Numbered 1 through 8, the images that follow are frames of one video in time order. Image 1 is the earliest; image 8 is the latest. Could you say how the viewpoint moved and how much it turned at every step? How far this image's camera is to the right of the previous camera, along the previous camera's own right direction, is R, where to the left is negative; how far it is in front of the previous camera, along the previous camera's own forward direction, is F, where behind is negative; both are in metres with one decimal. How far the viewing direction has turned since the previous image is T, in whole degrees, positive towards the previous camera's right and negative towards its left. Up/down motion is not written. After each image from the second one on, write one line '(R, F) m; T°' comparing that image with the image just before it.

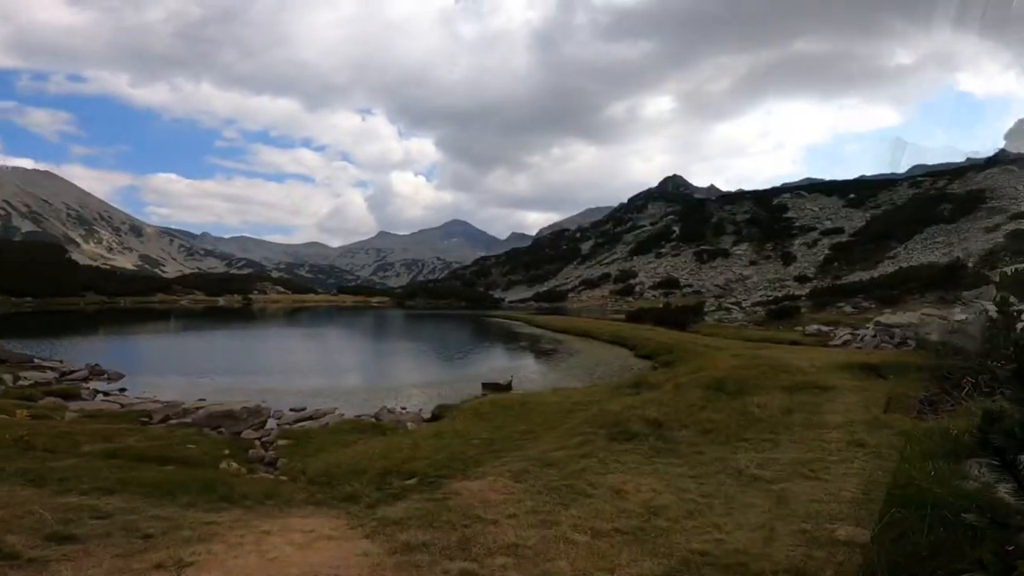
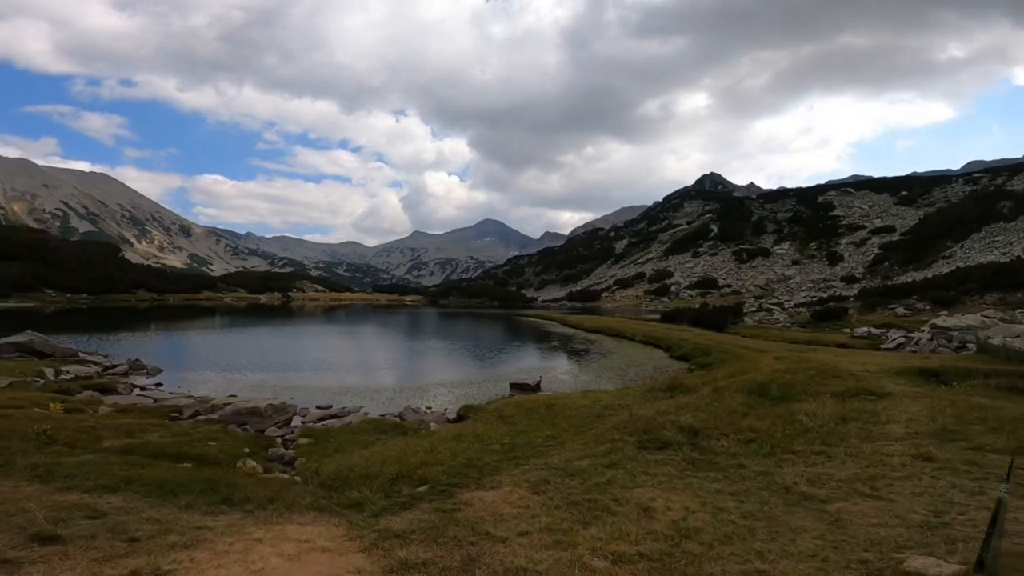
(+0.4, +1.2) m; -4°
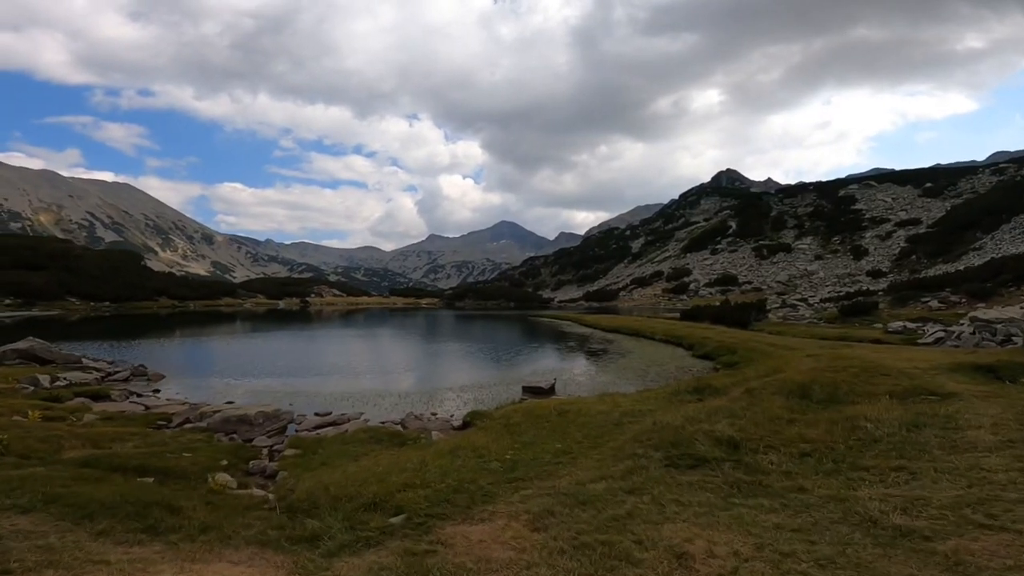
(+0.5, +2.6) m; -2°
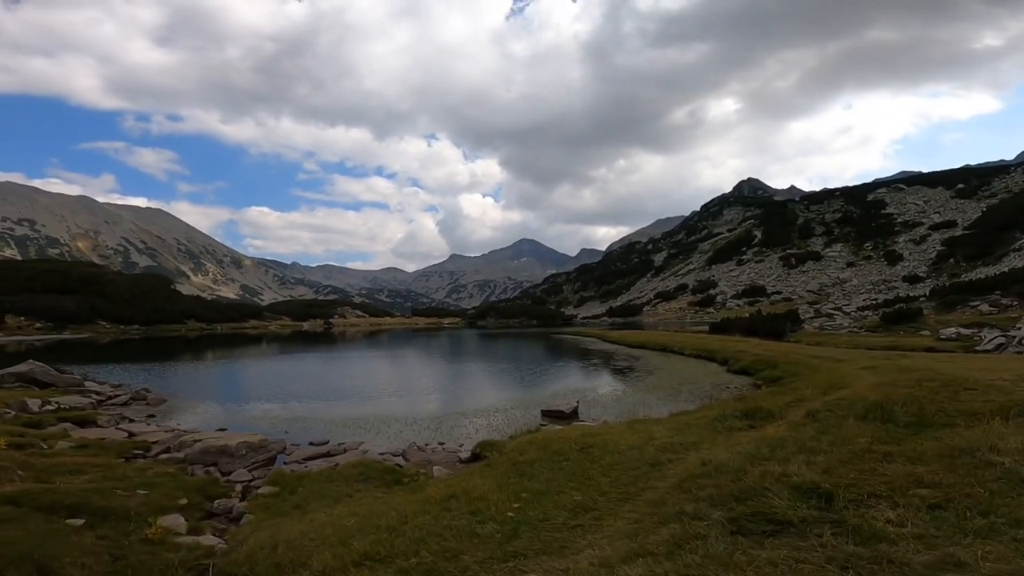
(+0.5, +3.4) m; -2°
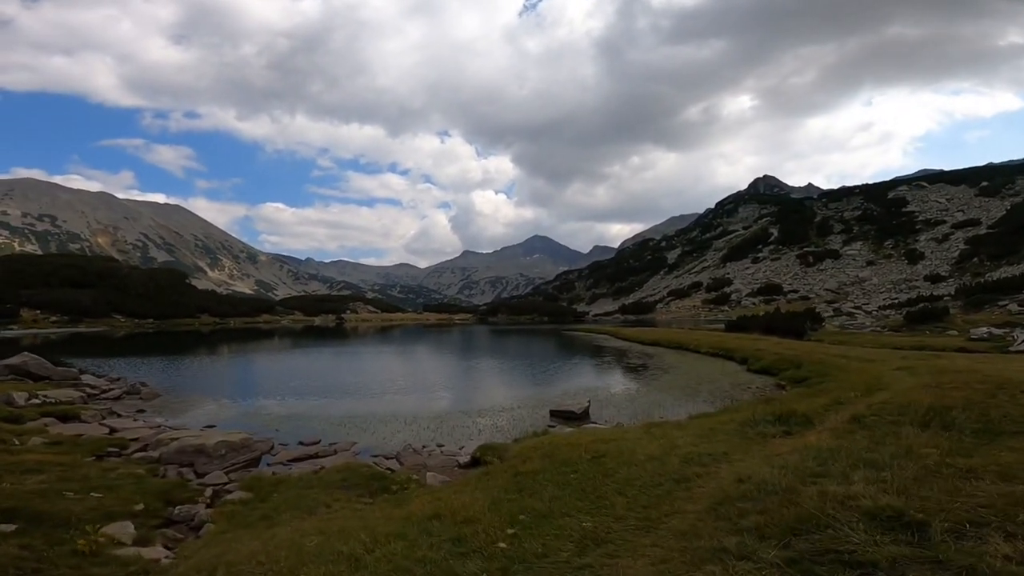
(+0.3, +2.2) m; -1°
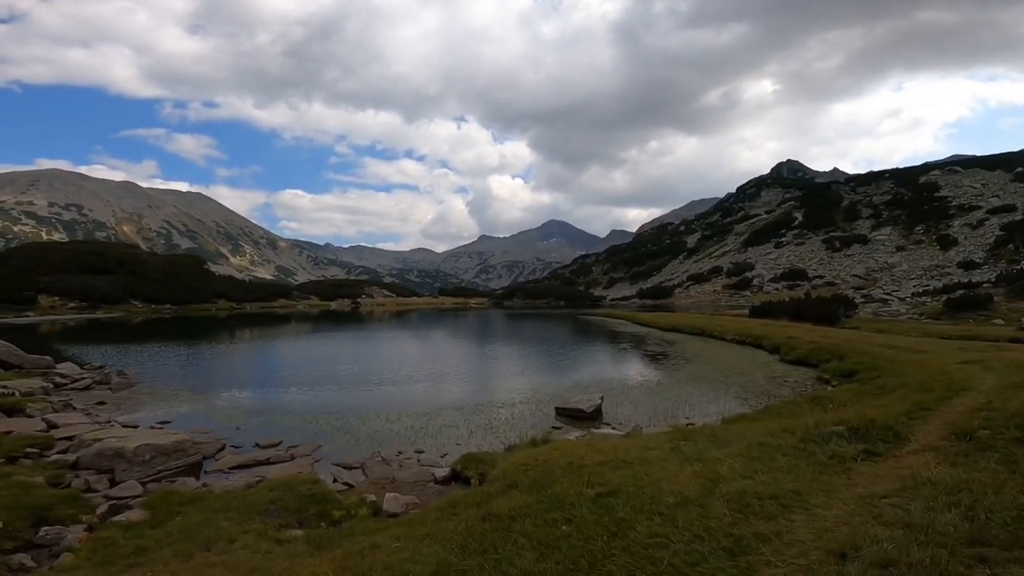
(+0.9, +4.5) m; -2°
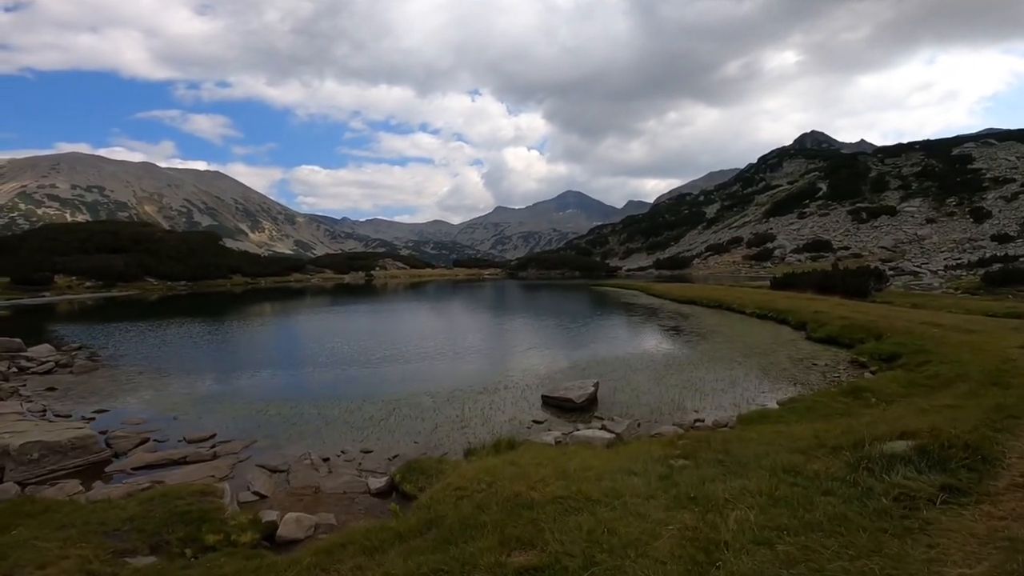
(+1.6, +4.0) m; -2°
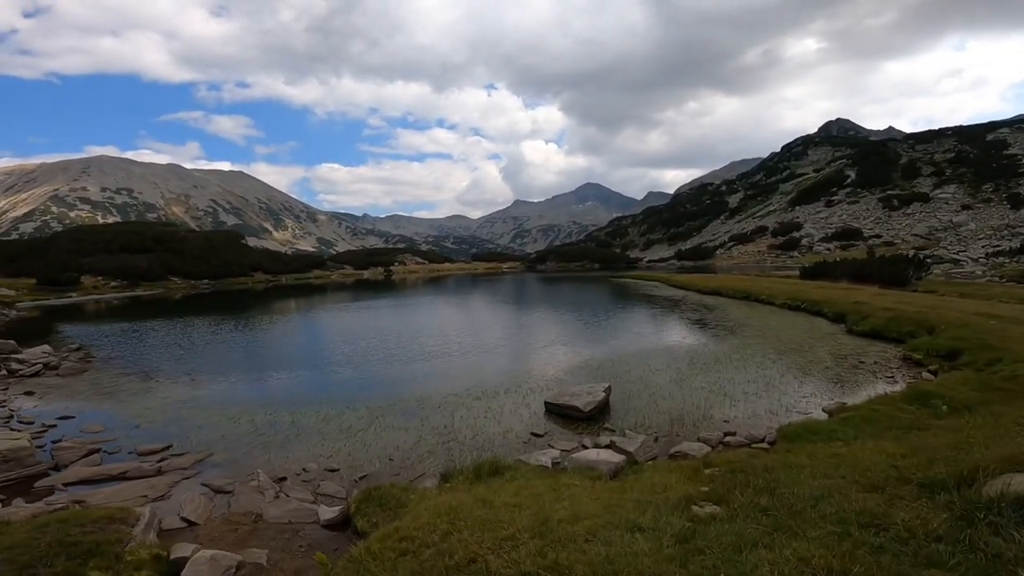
(+0.9, +2.9) m; -2°
